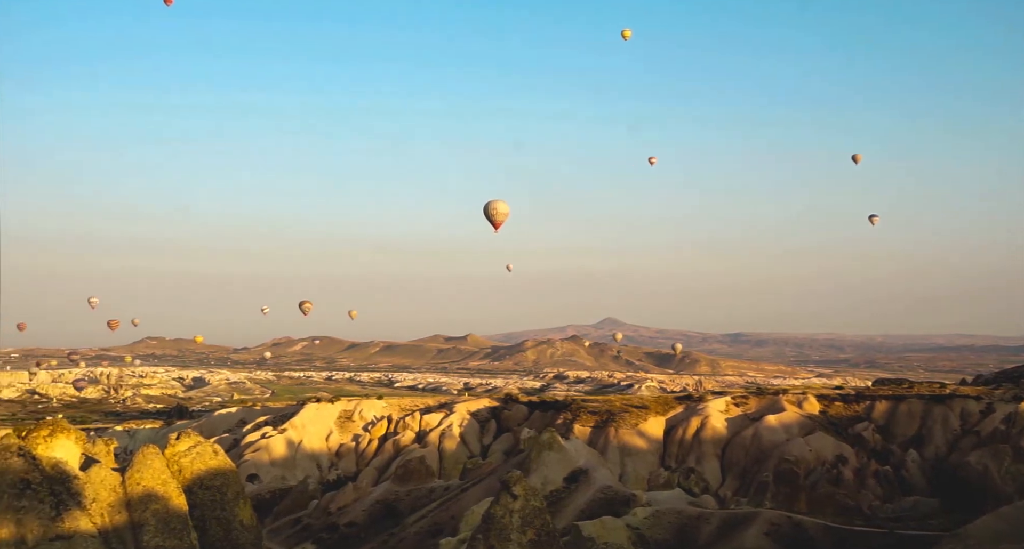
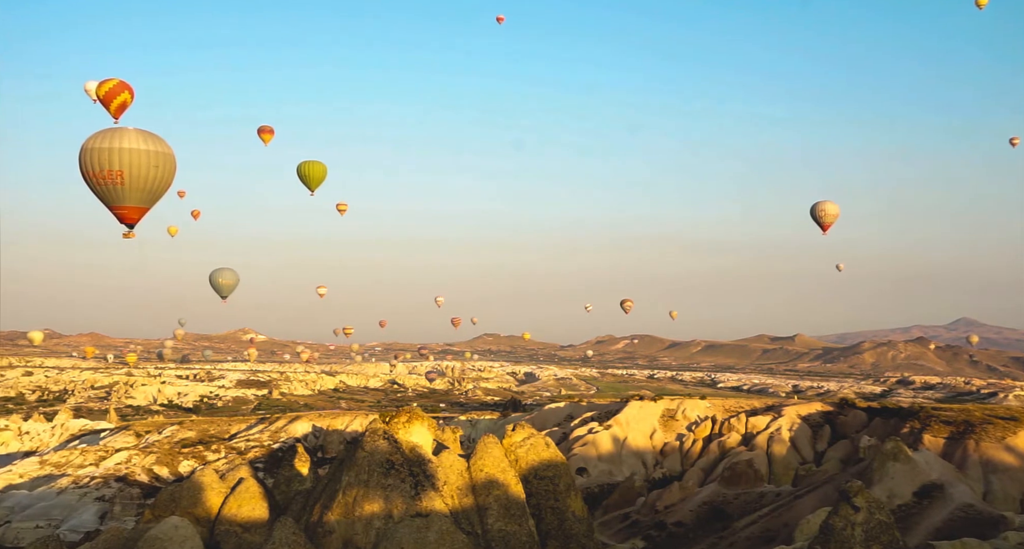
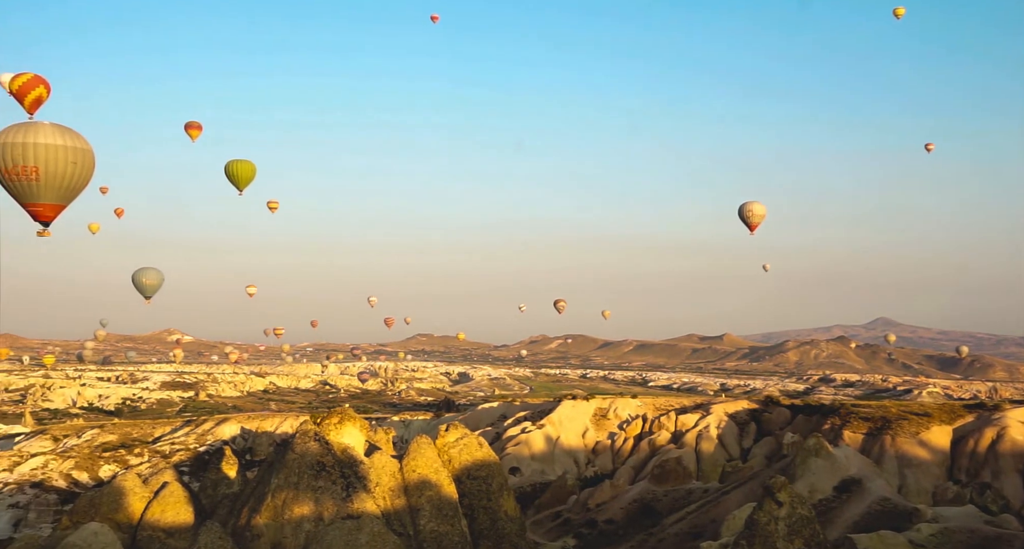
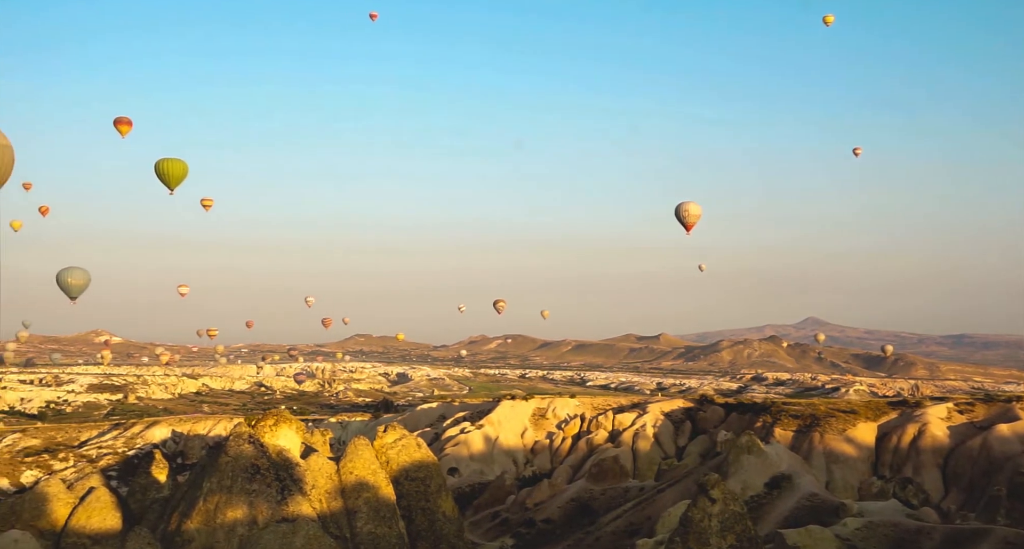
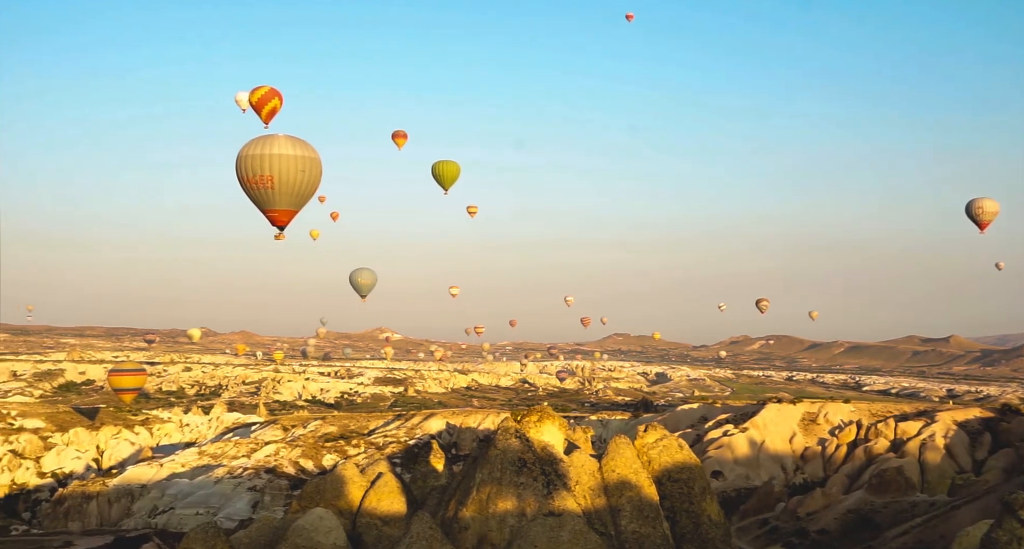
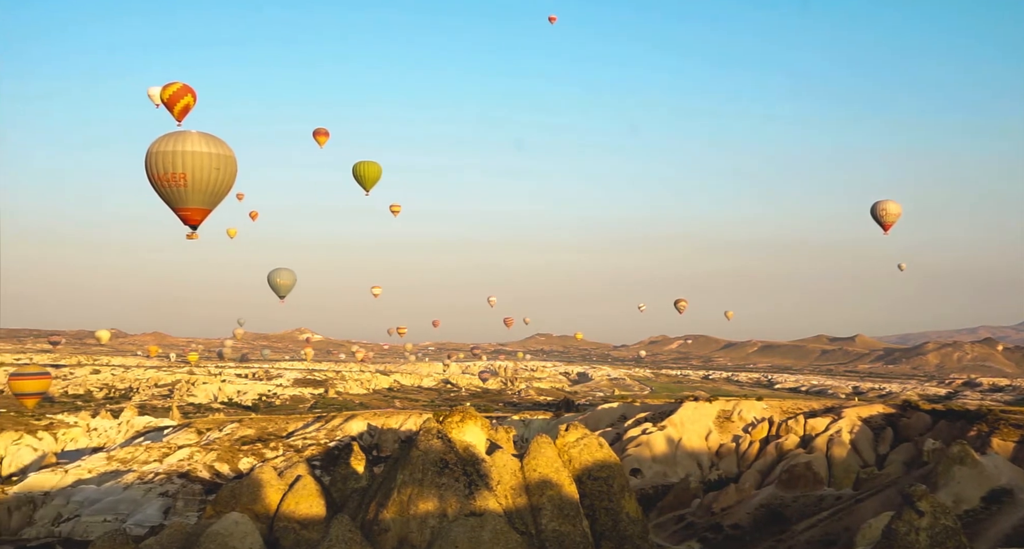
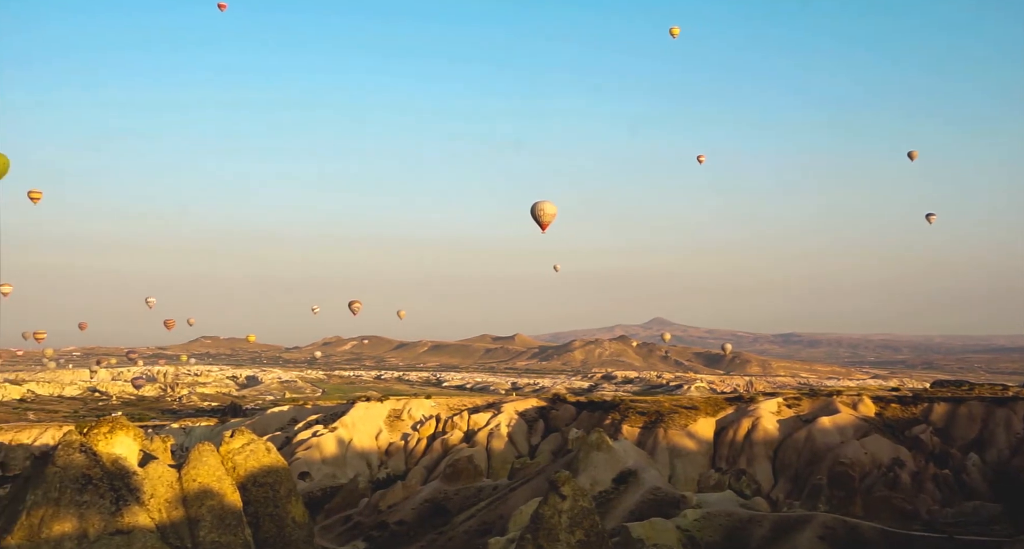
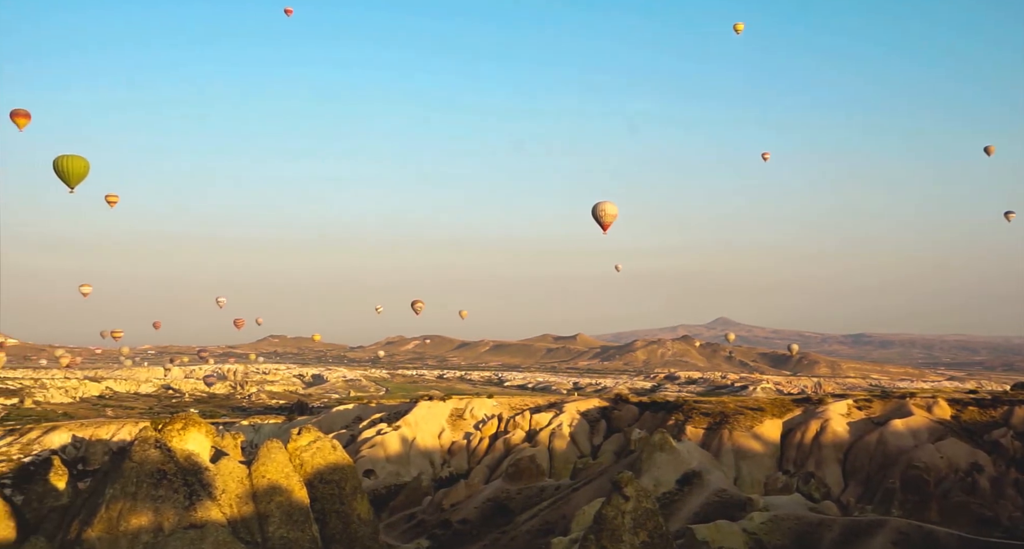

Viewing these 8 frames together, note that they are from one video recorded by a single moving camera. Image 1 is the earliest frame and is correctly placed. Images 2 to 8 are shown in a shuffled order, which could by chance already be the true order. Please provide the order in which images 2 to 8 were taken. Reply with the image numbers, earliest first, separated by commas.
7, 8, 4, 3, 2, 6, 5
